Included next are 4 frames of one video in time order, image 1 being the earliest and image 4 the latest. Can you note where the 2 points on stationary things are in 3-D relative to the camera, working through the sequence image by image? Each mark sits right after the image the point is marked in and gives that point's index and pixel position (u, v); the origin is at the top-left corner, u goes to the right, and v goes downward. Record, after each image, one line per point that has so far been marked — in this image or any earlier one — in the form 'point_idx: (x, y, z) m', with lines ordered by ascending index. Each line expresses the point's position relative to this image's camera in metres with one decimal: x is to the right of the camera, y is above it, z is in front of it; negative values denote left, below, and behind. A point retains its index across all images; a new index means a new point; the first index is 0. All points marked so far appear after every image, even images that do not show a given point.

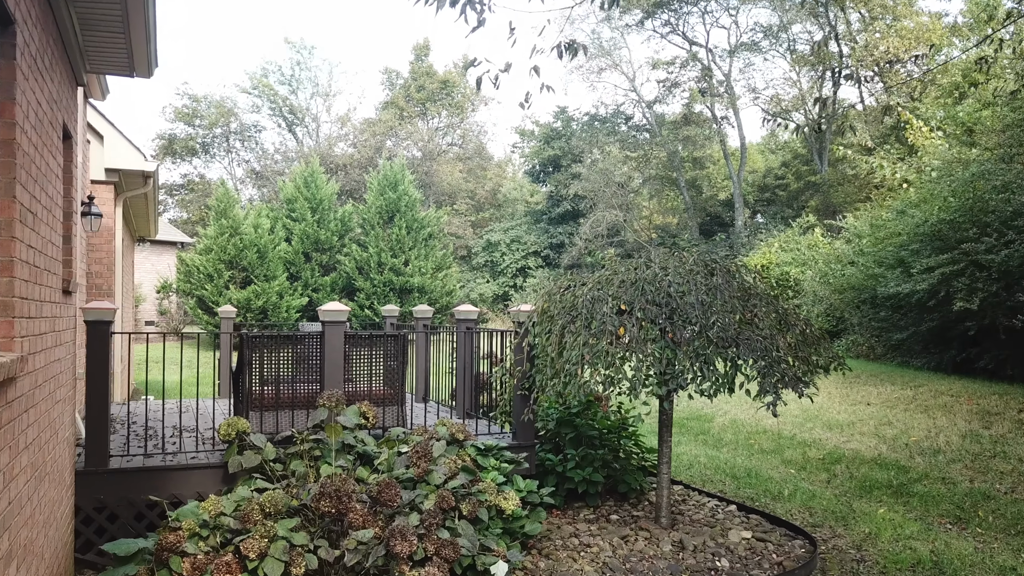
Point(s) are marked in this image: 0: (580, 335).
0: (+0.4, -0.3, +4.2) m
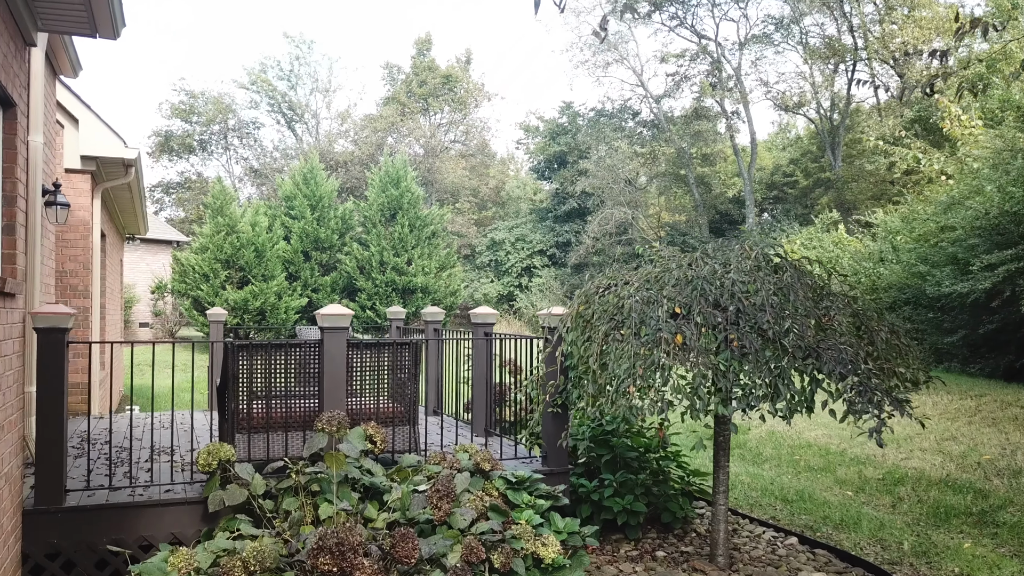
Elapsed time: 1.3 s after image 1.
0: (+0.6, -0.3, +3.5) m
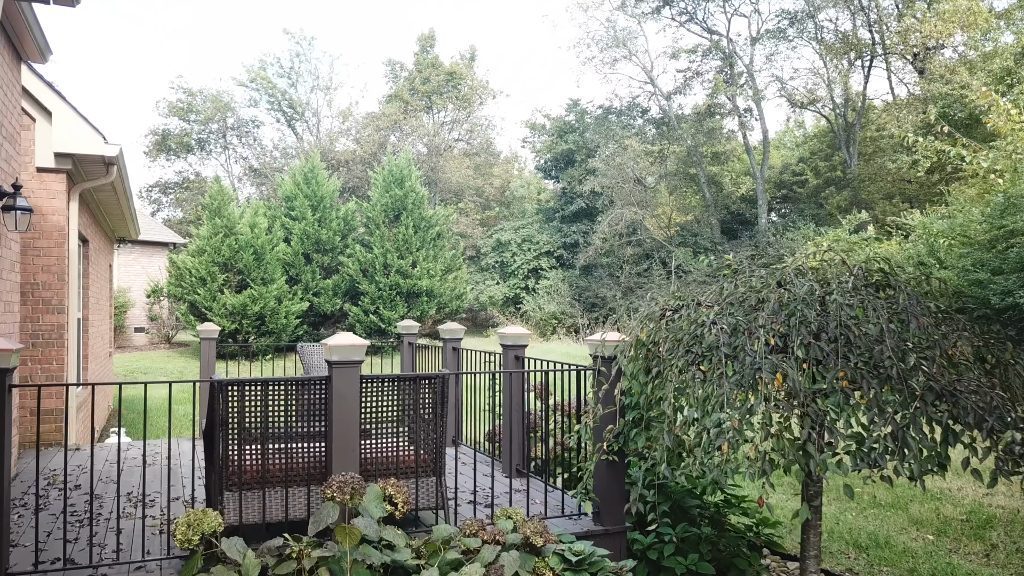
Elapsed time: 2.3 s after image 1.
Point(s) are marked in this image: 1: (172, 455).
0: (+0.8, -0.4, +2.8) m
1: (-2.6, -1.3, +5.3) m
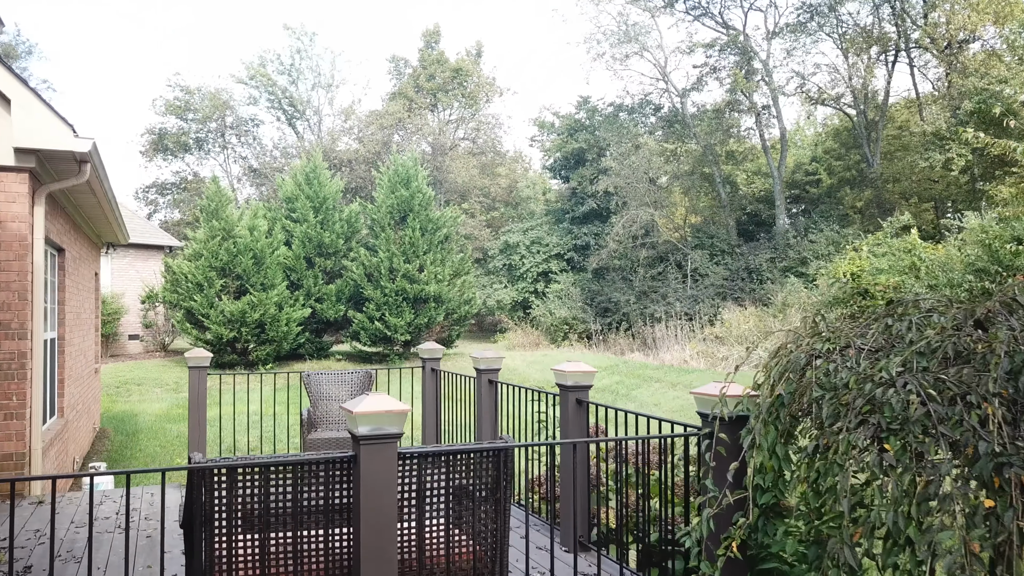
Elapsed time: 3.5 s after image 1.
0: (+1.1, -0.5, +2.0) m
1: (-2.3, -1.4, +4.4) m
